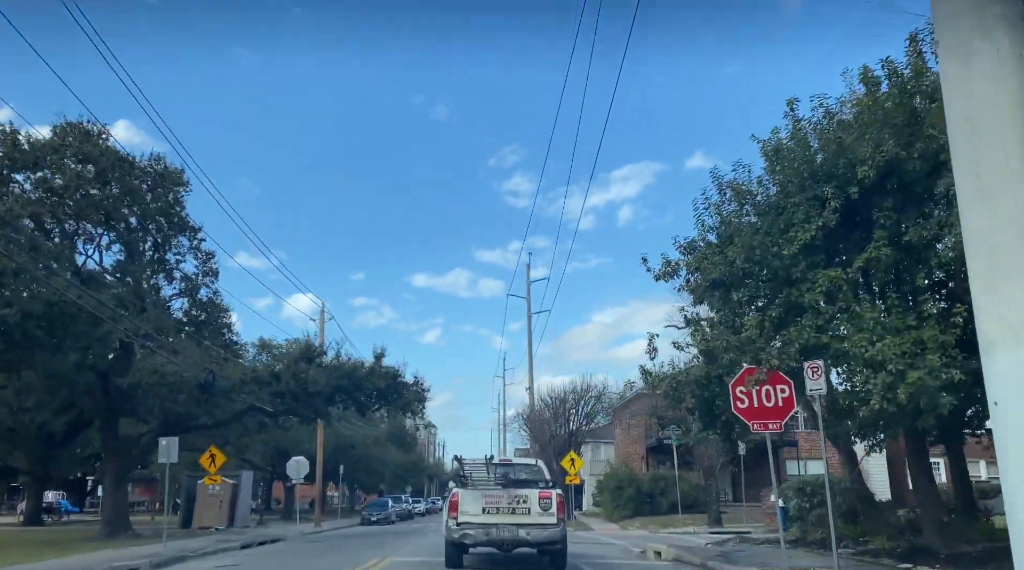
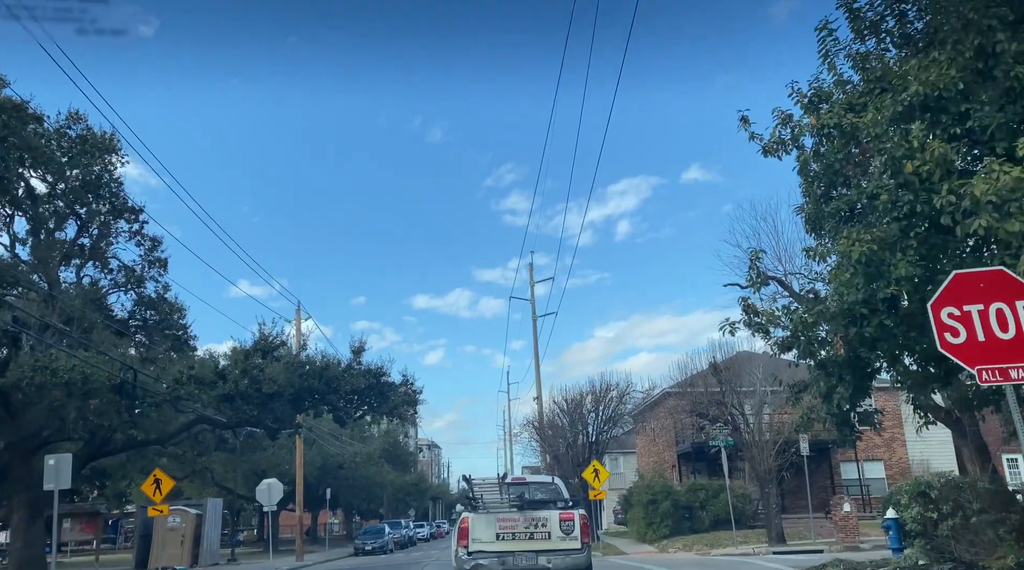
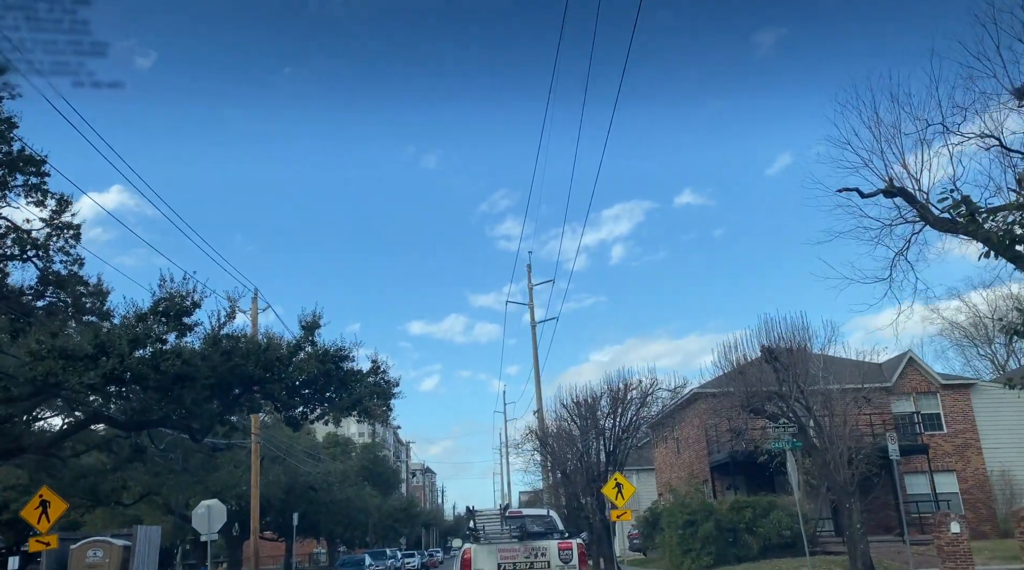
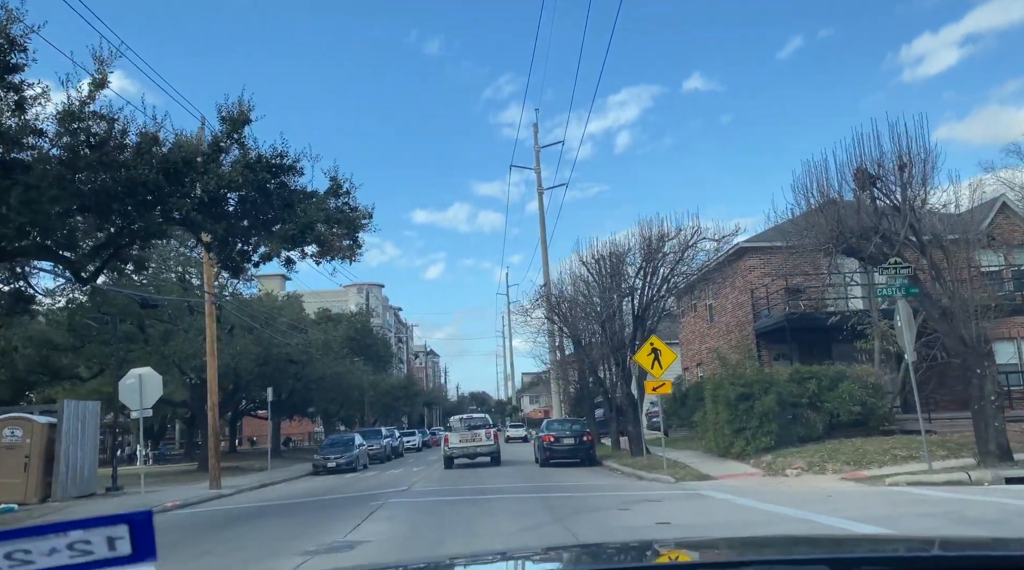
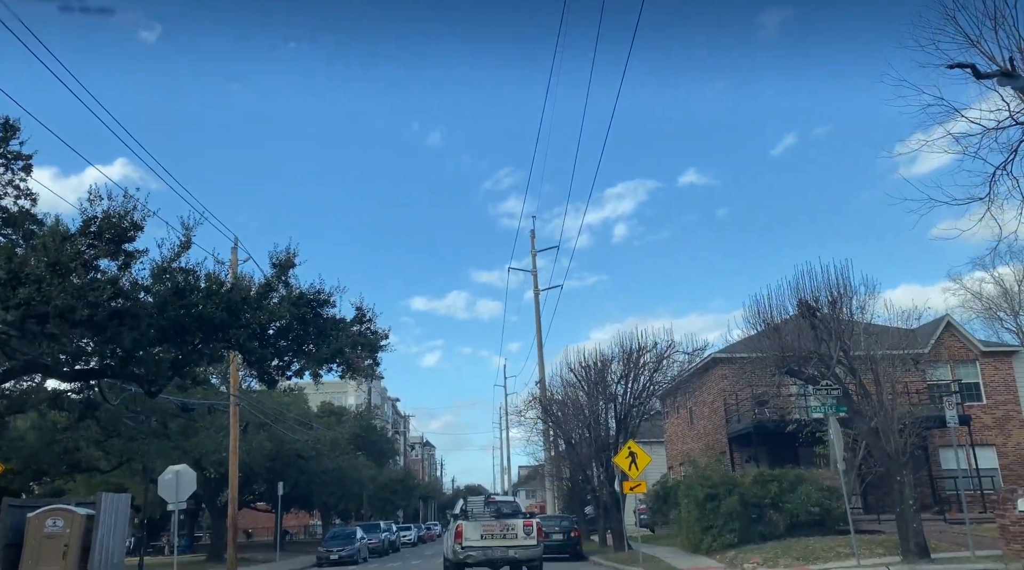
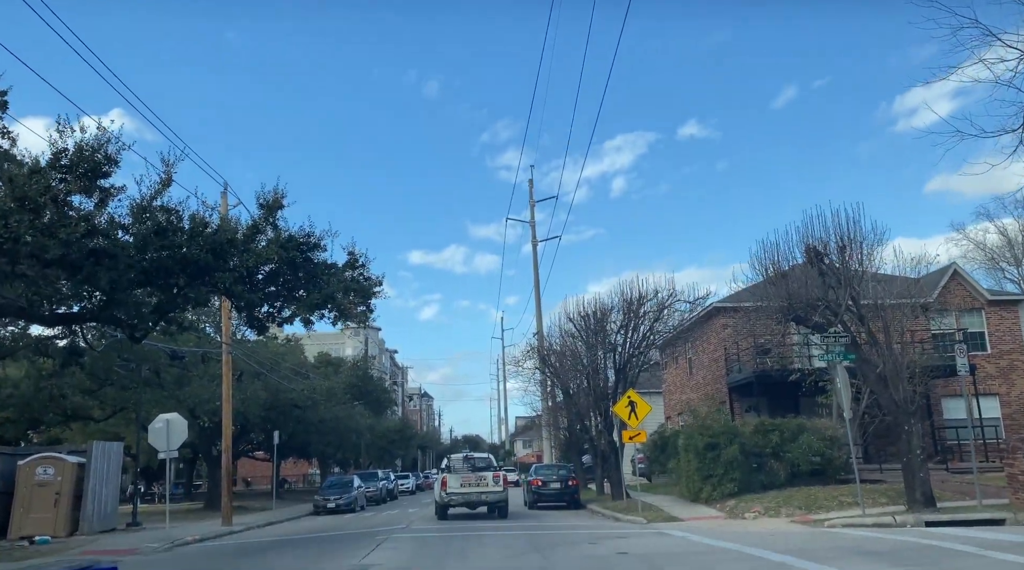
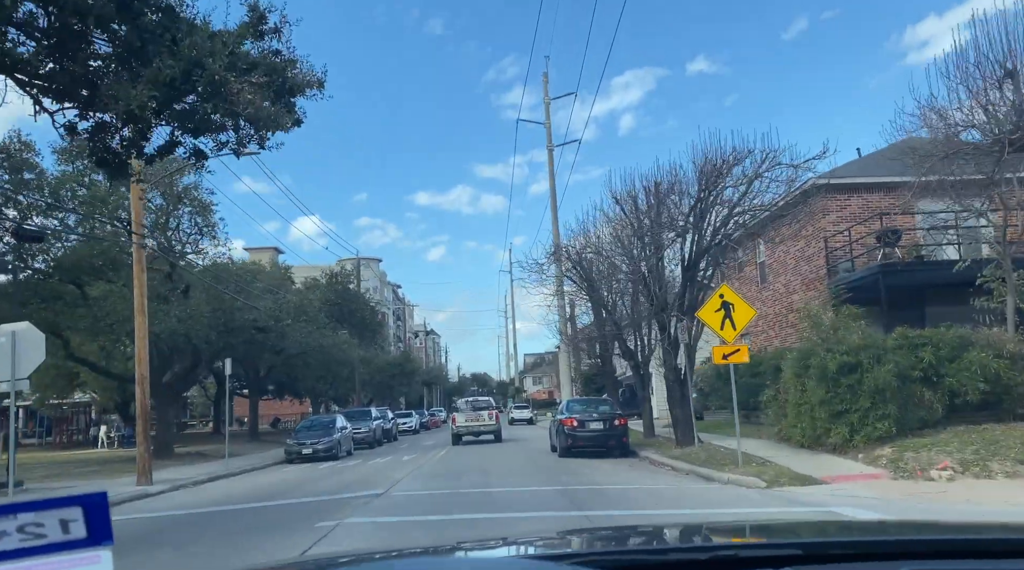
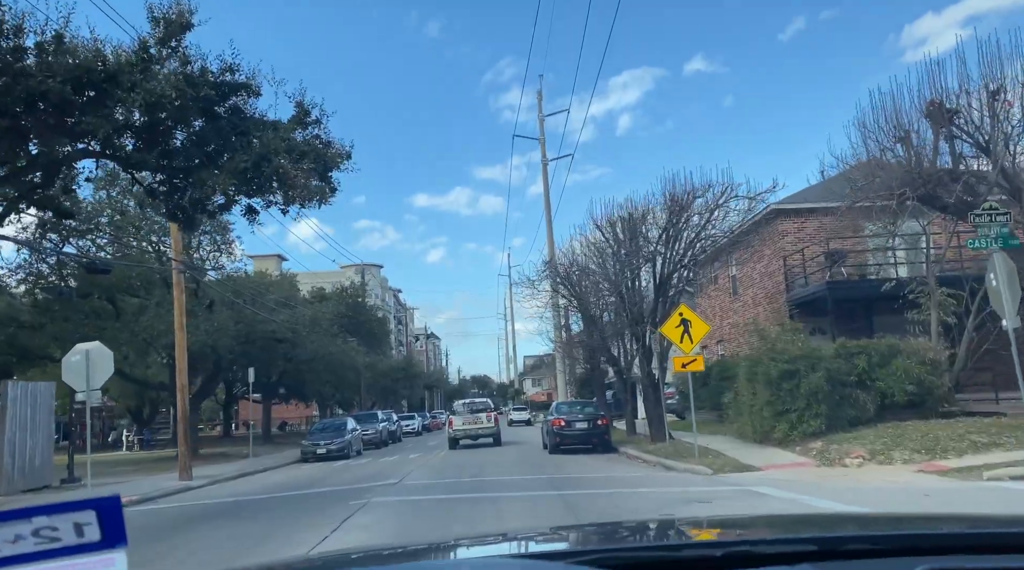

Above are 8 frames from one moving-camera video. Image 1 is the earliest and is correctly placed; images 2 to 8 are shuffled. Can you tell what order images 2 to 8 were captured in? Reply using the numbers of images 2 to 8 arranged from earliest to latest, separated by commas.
2, 3, 5, 6, 4, 8, 7
